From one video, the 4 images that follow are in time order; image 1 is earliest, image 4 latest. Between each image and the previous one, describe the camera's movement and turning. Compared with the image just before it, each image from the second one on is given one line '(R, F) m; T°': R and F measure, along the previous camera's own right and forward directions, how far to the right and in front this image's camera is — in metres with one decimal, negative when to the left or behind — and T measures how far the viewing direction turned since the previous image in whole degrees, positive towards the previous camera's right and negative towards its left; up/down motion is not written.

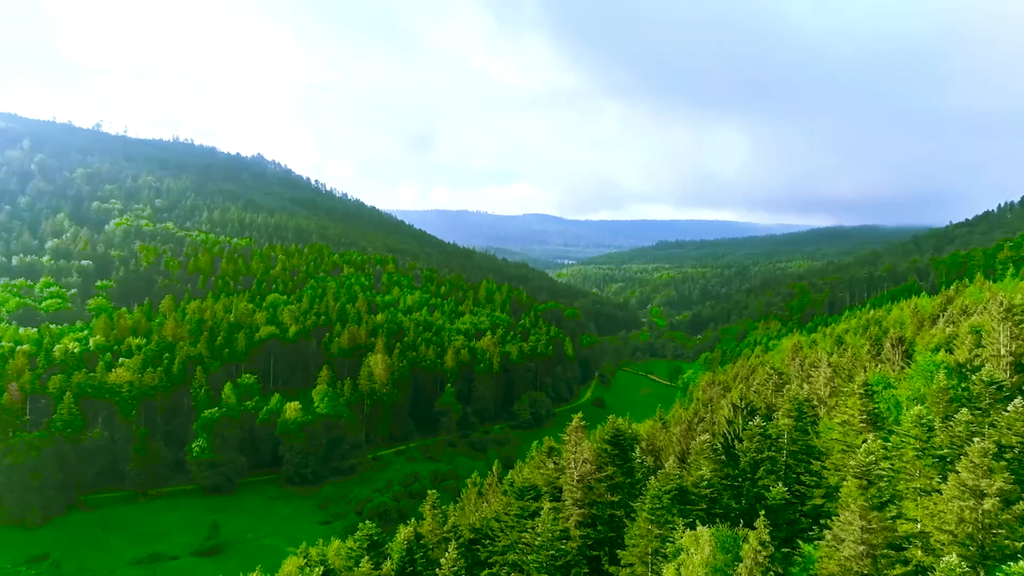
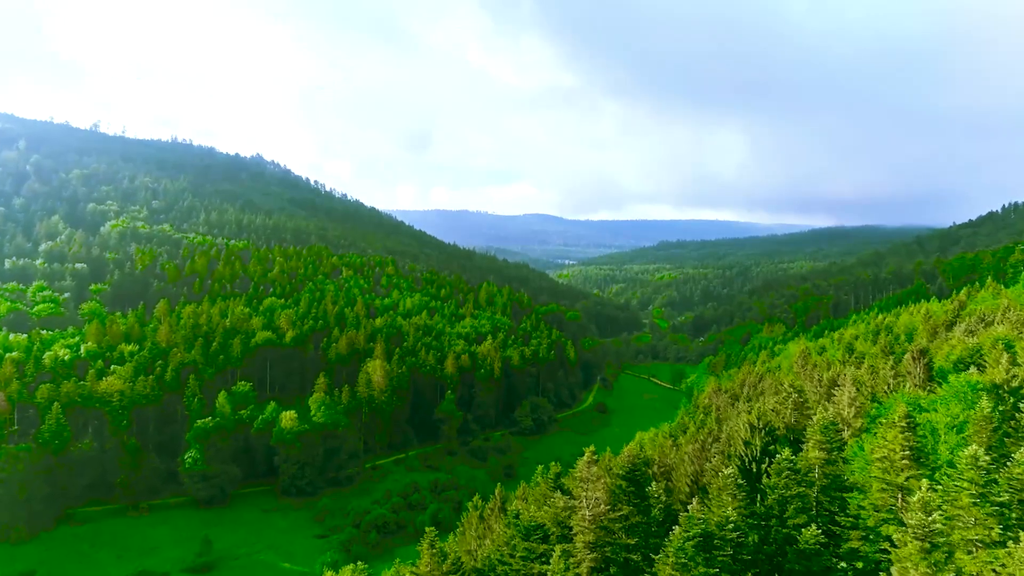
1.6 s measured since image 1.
(-0.4, +3.4) m; 0°
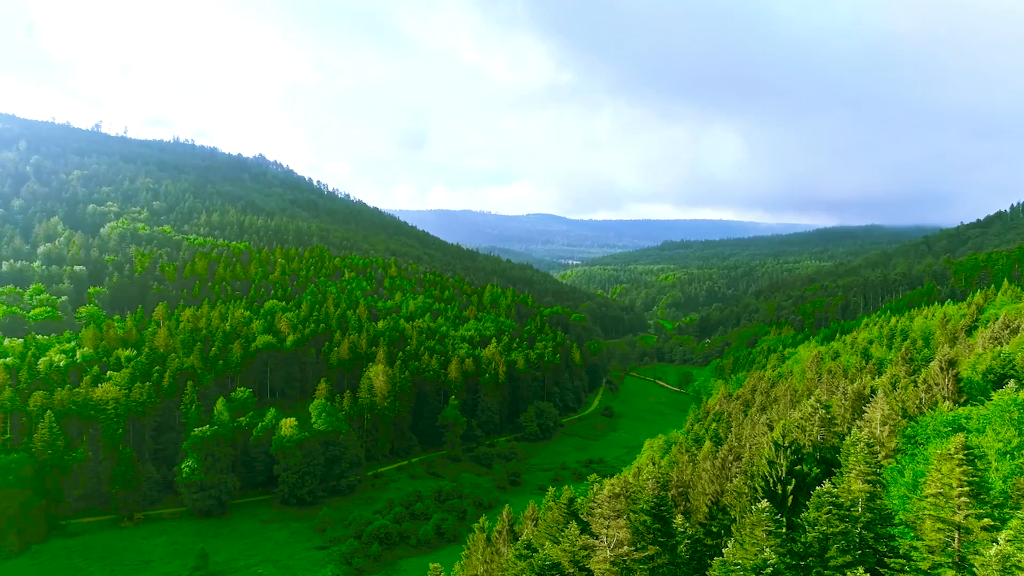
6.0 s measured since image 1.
(-0.6, +3.4) m; 0°
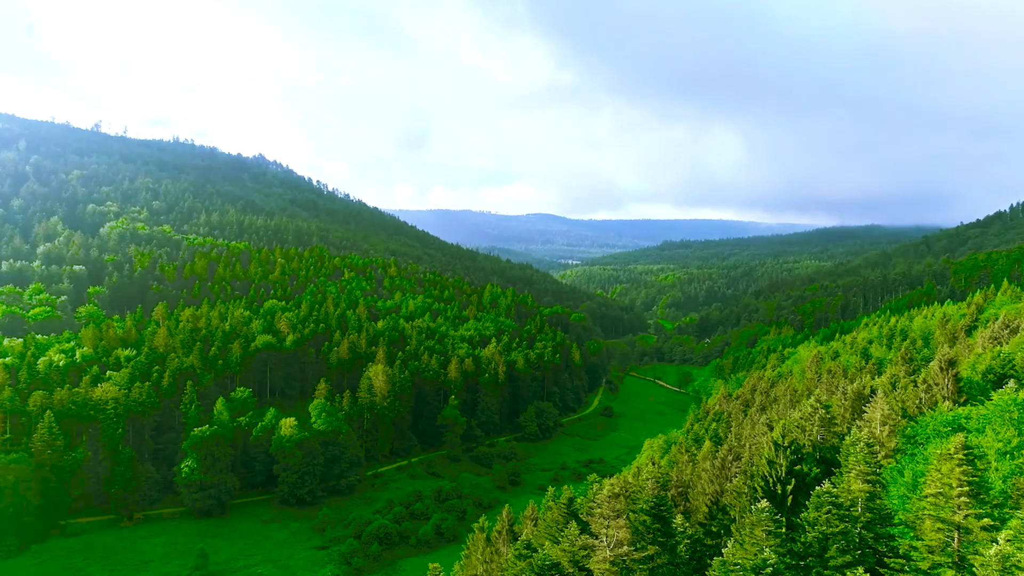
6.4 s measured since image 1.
(0.0, 0.0) m; 0°
